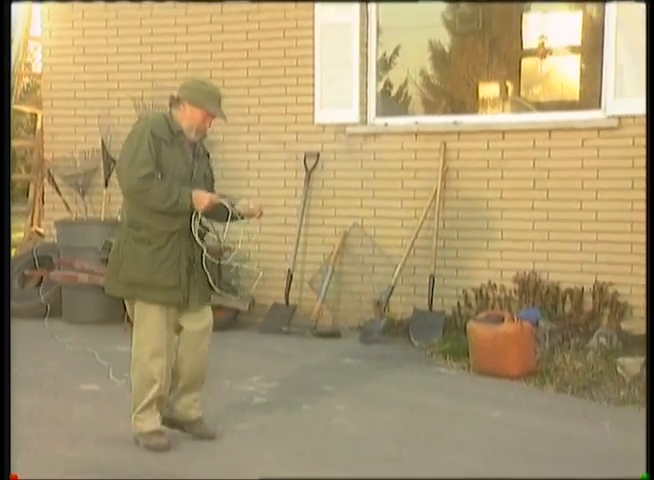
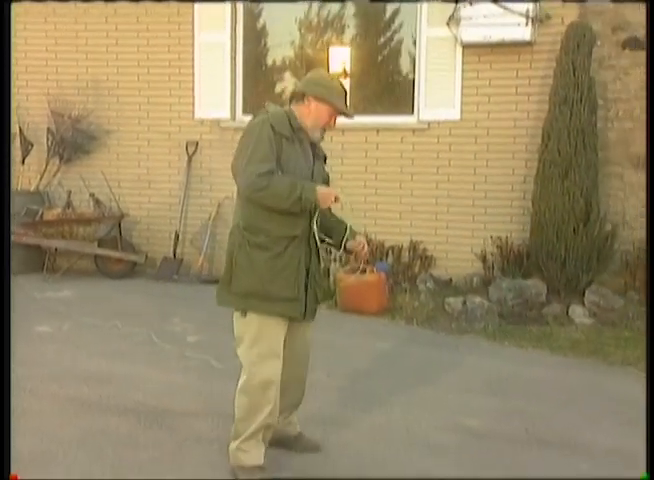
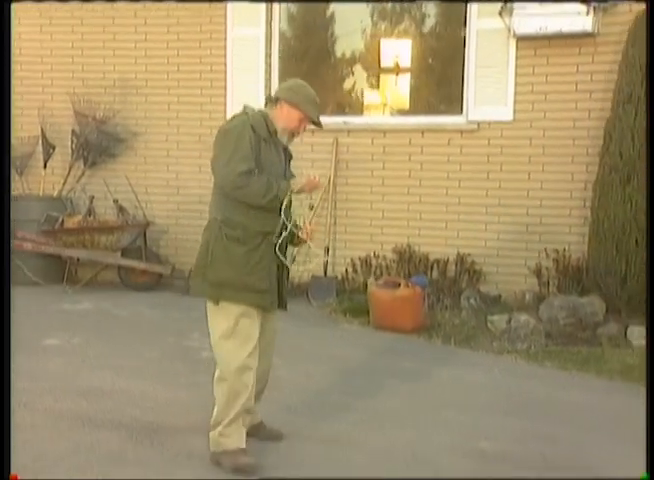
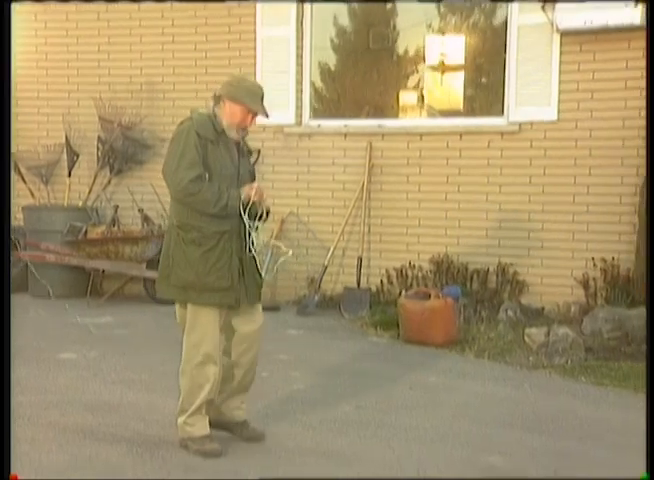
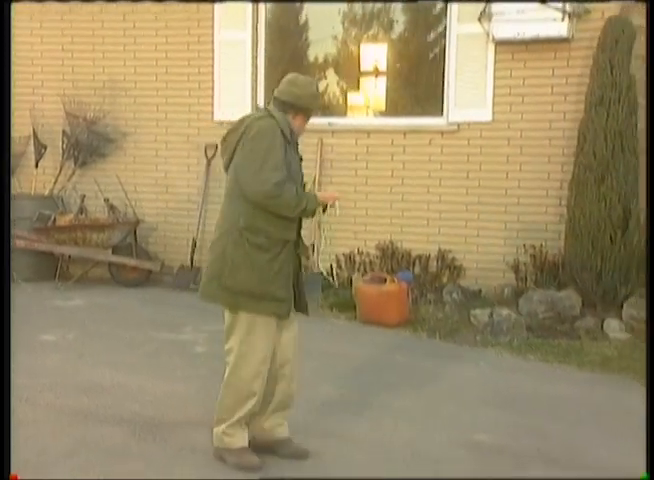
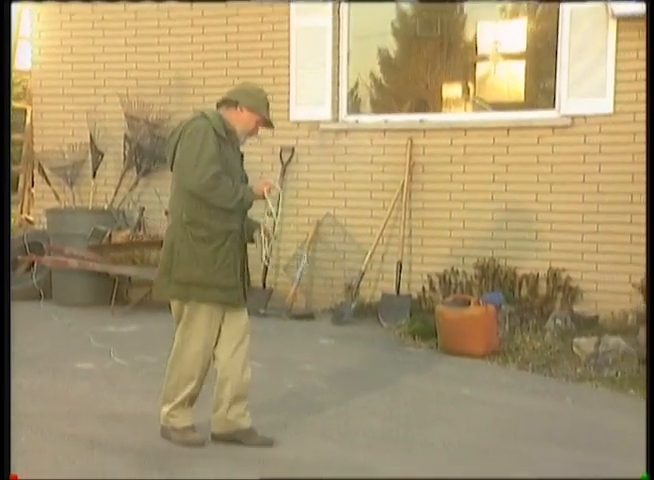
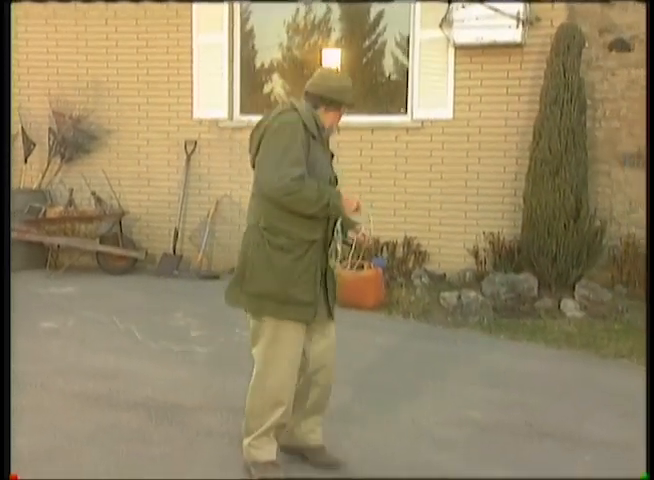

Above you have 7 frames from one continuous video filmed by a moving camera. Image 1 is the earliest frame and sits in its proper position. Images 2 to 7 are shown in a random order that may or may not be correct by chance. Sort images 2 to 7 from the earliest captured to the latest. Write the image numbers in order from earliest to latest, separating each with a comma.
6, 4, 3, 5, 2, 7
